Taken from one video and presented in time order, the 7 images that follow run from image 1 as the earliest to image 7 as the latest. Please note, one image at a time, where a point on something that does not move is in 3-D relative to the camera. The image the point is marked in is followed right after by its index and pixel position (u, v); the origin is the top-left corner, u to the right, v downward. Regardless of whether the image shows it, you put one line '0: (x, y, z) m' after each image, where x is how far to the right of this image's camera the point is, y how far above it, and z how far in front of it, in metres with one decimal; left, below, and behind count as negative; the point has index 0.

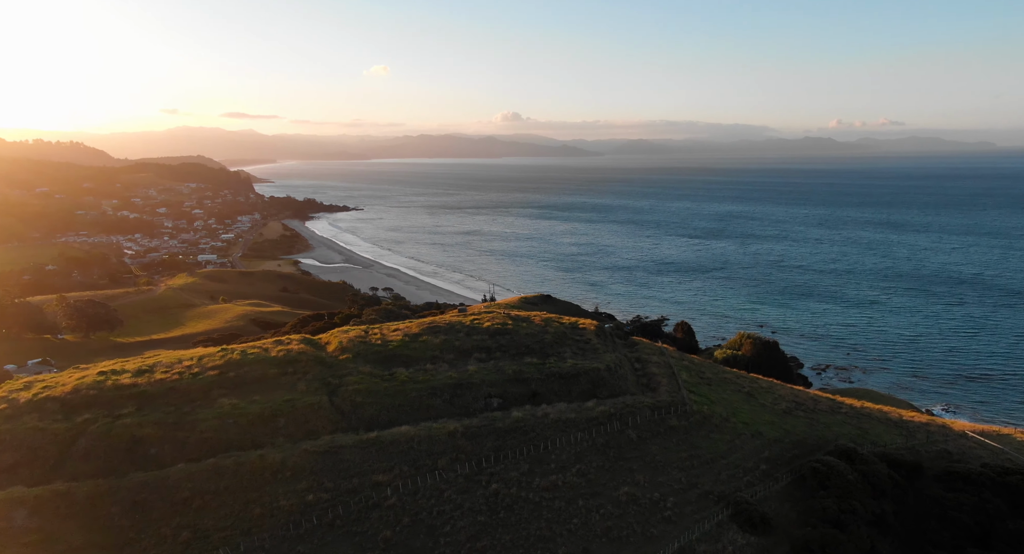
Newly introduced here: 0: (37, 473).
0: (-13.1, -5.4, +16.9) m
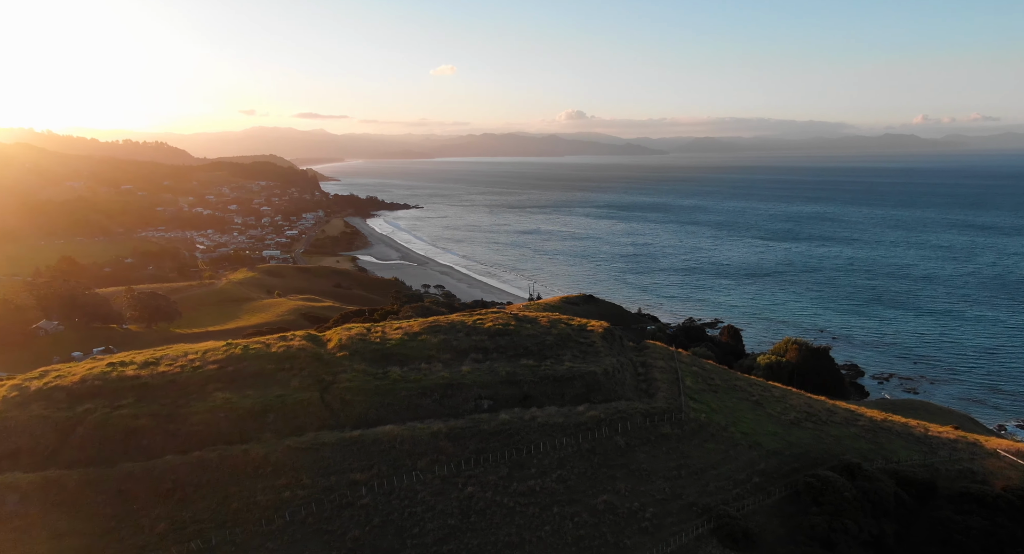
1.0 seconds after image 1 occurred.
0: (-13.7, -5.3, +17.5) m
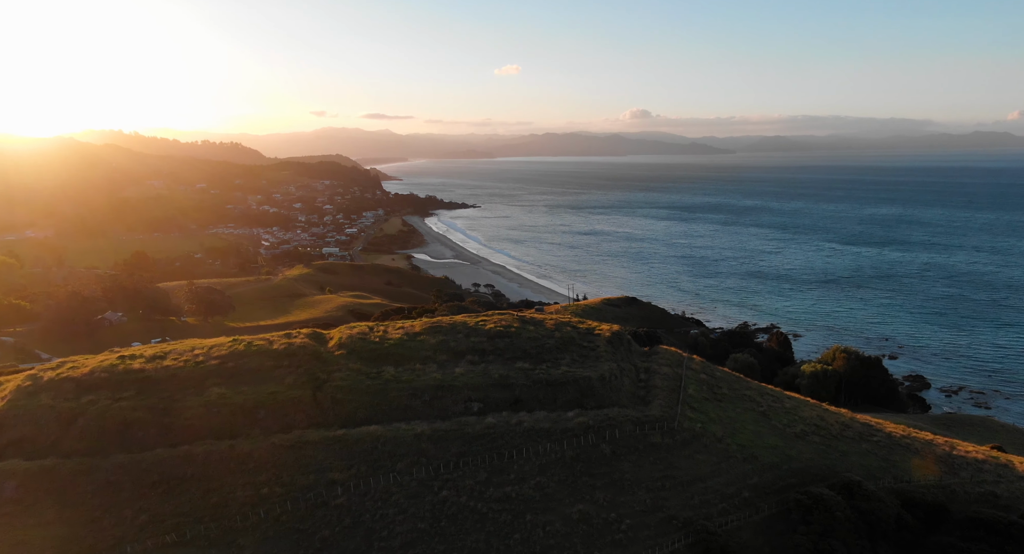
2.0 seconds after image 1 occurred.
0: (-14.2, -5.1, +18.3) m
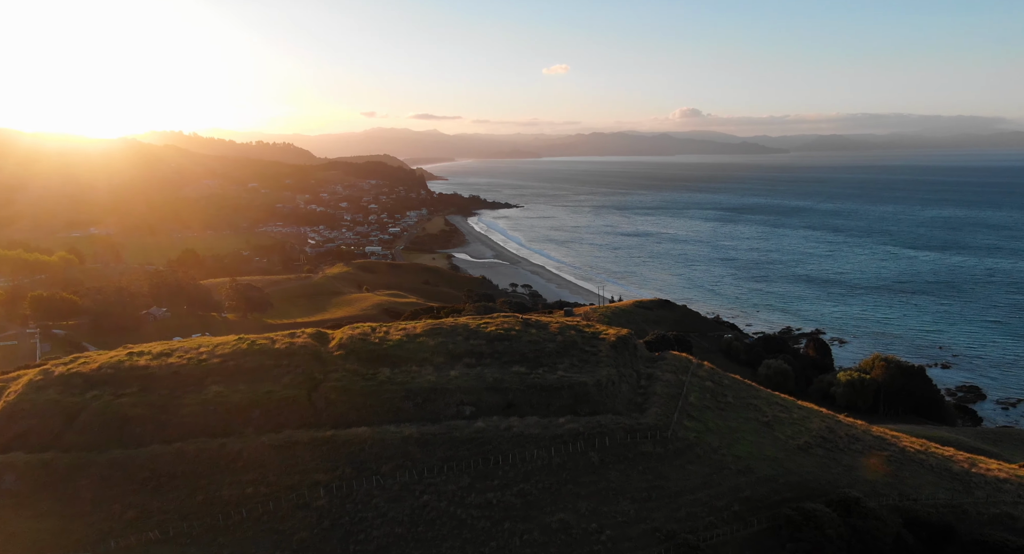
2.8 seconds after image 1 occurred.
0: (-14.5, -5.1, +18.8) m
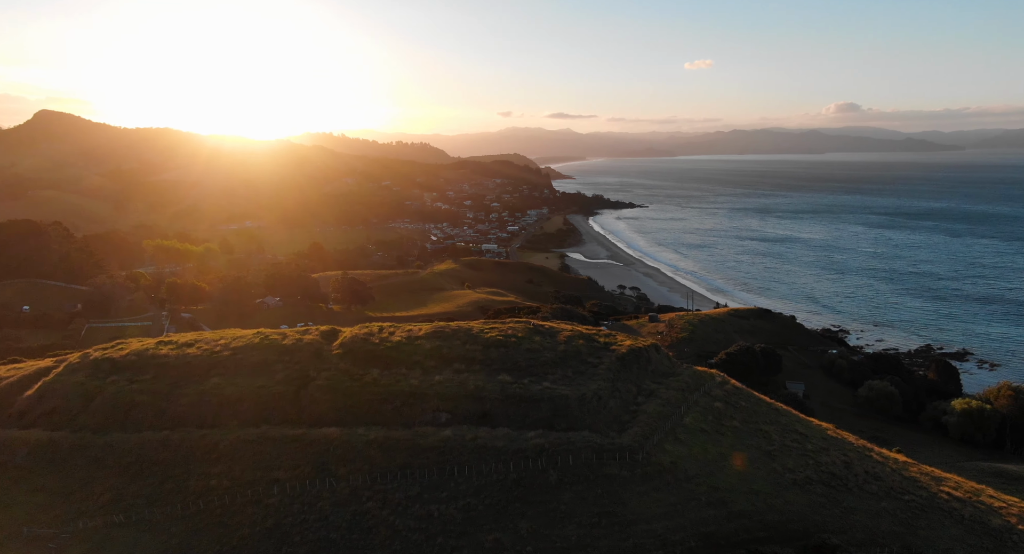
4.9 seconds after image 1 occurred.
0: (-15.3, -4.9, +20.6) m
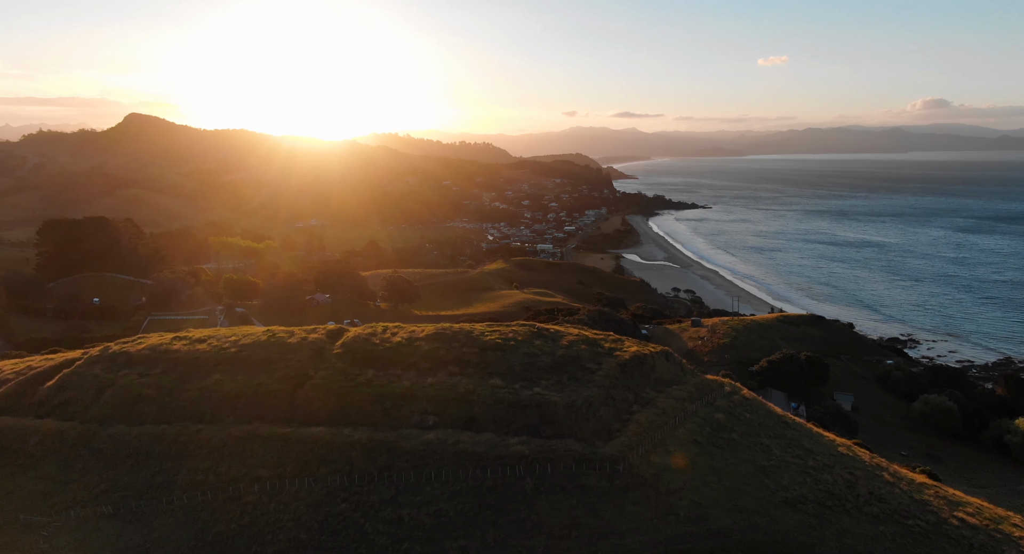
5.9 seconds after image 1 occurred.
0: (-15.6, -4.8, +21.5) m
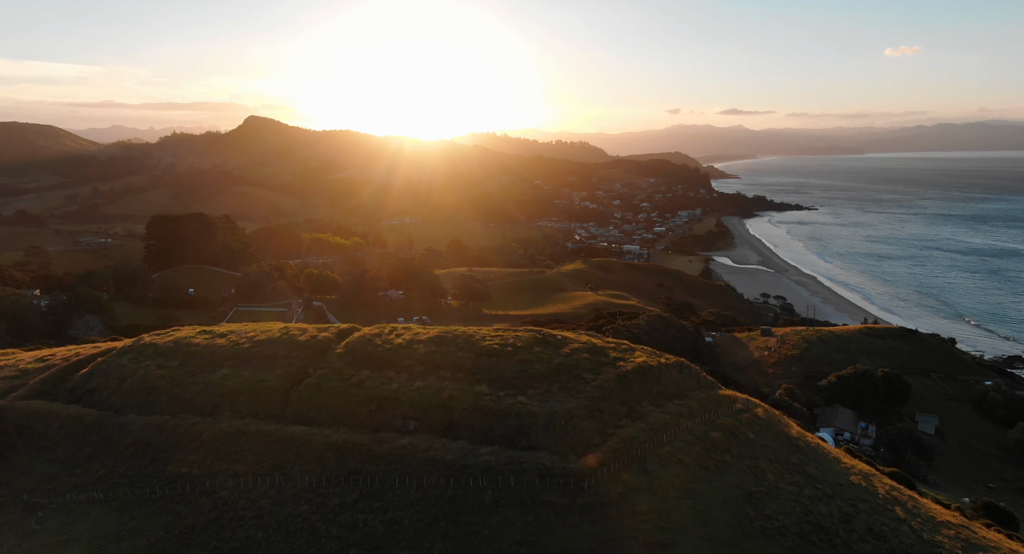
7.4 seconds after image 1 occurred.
0: (-15.9, -4.6, +23.1) m
